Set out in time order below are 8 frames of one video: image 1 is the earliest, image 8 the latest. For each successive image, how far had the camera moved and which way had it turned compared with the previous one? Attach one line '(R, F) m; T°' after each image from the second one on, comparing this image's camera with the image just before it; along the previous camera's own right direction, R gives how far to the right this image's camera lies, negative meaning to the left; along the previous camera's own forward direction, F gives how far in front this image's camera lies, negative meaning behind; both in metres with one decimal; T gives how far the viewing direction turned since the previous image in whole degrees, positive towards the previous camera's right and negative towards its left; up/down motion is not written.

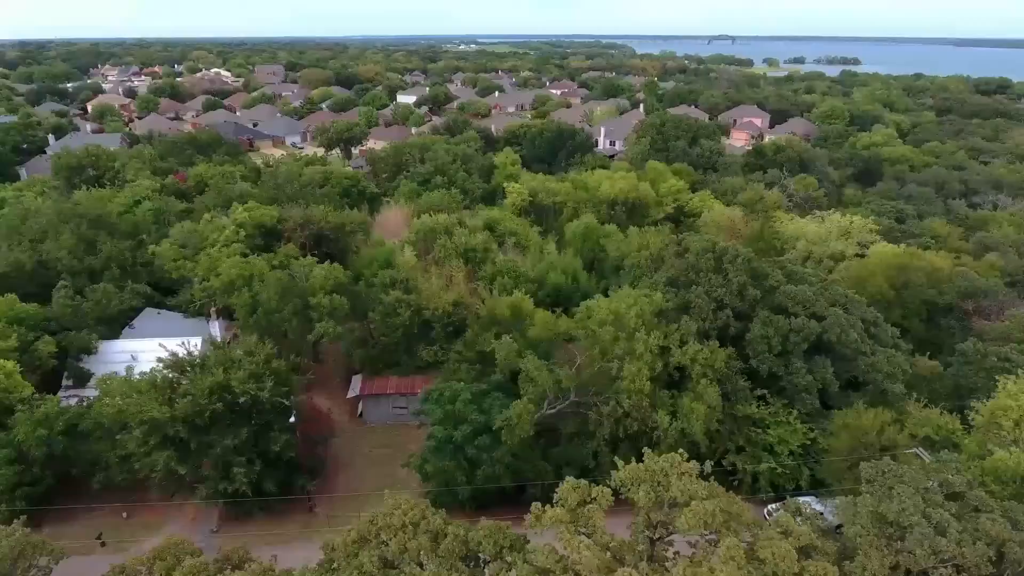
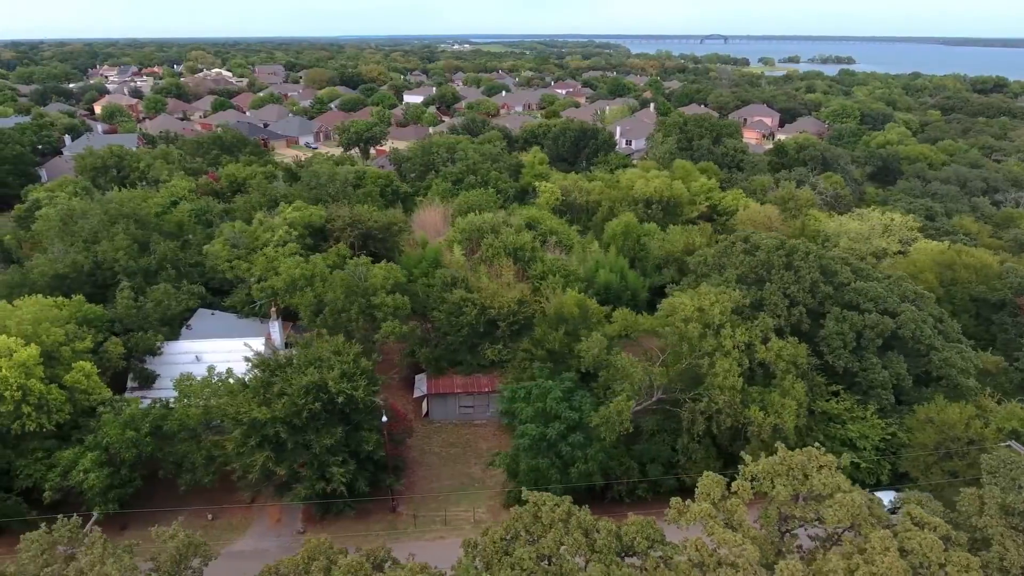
(-2.5, 0.0) m; +1°
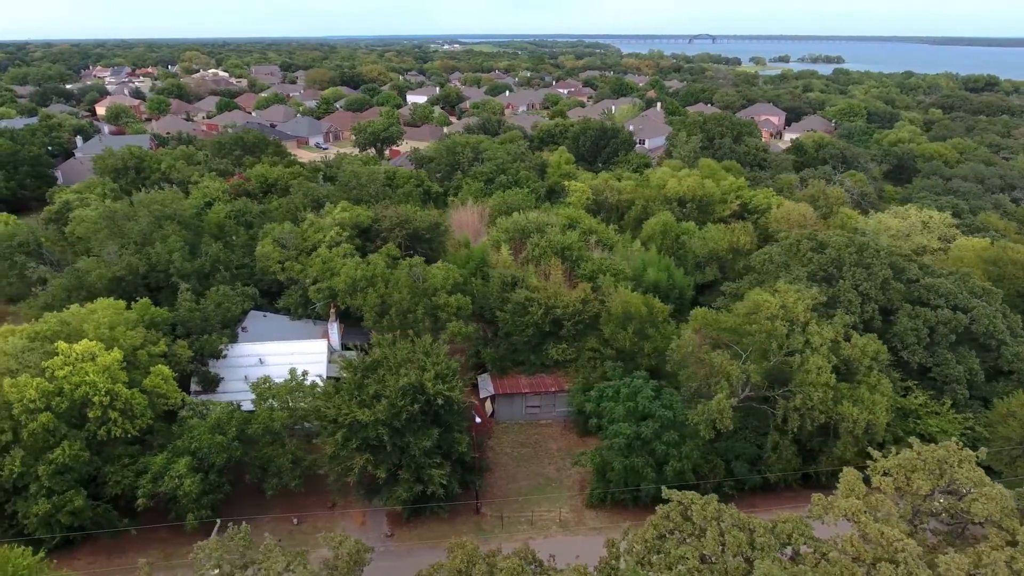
(-2.6, +0.1) m; +1°
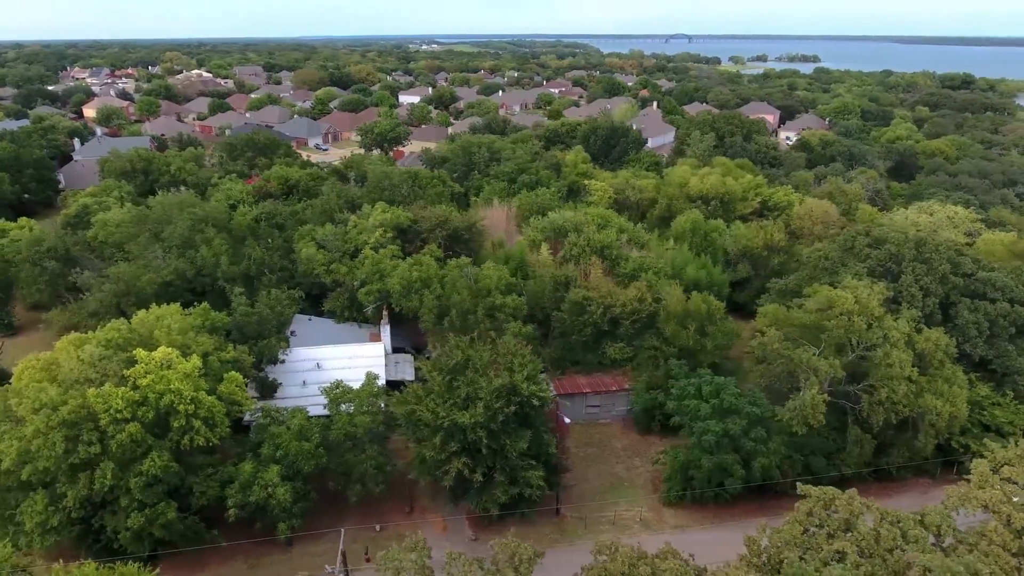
(-2.7, +0.2) m; +2°
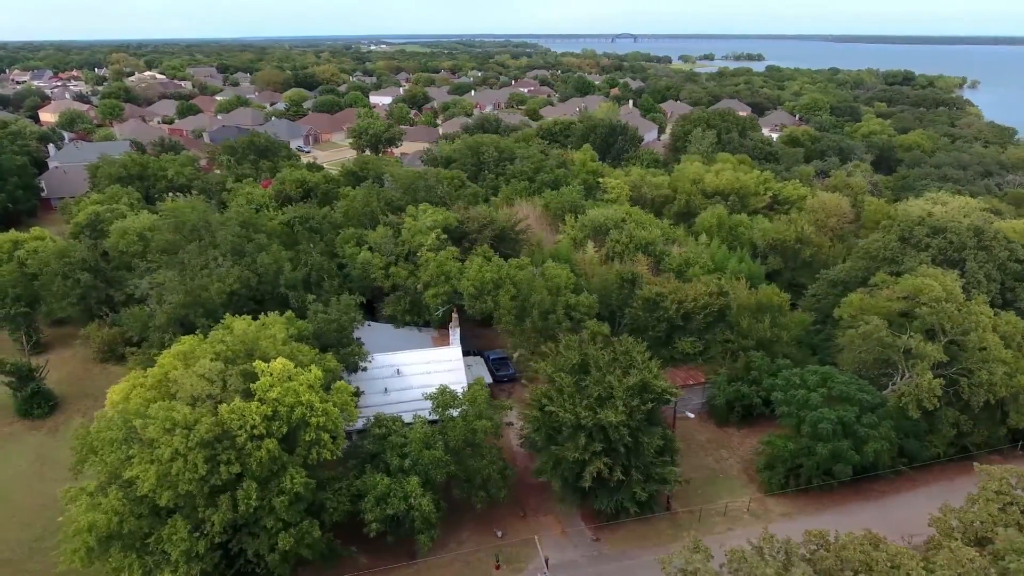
(-4.1, +0.3) m; +4°
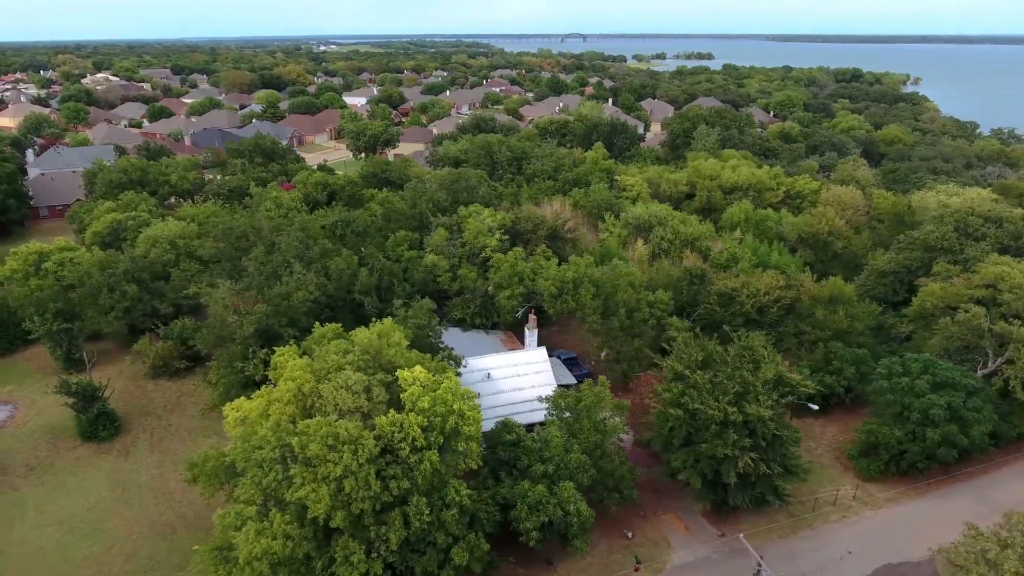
(-4.2, +0.4) m; +4°
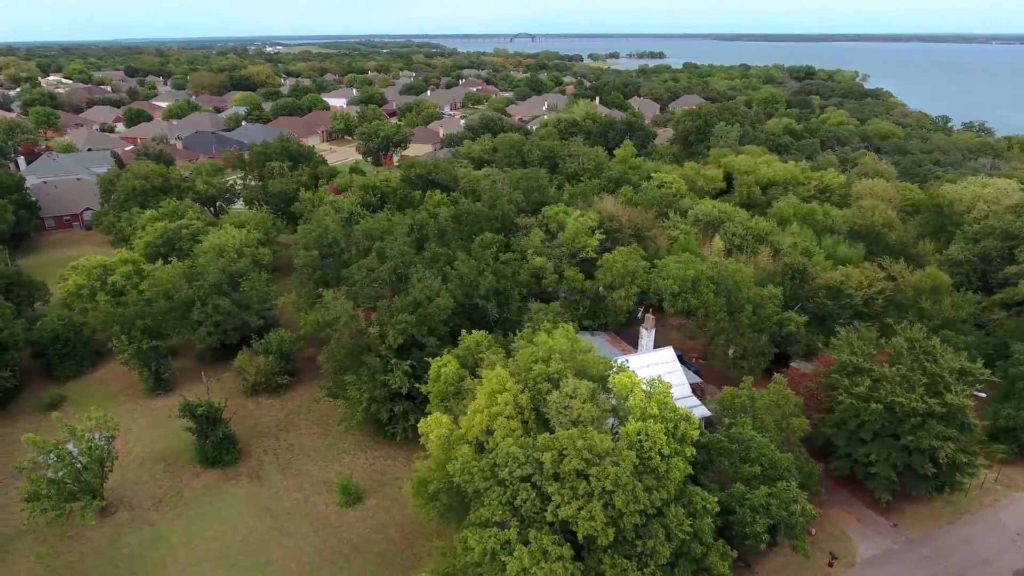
(-5.5, +0.7) m; +5°
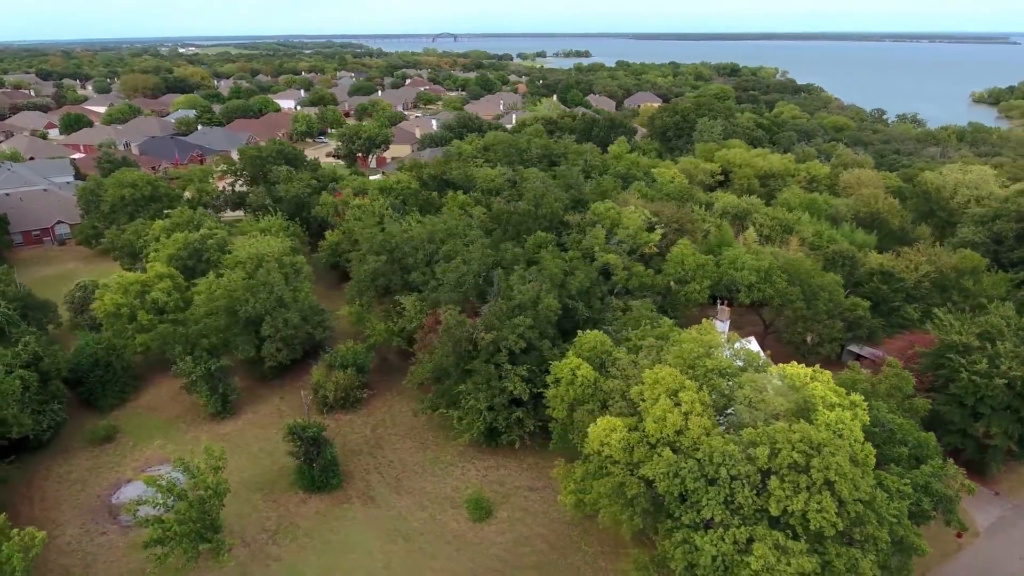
(-4.9, +0.7) m; +6°
